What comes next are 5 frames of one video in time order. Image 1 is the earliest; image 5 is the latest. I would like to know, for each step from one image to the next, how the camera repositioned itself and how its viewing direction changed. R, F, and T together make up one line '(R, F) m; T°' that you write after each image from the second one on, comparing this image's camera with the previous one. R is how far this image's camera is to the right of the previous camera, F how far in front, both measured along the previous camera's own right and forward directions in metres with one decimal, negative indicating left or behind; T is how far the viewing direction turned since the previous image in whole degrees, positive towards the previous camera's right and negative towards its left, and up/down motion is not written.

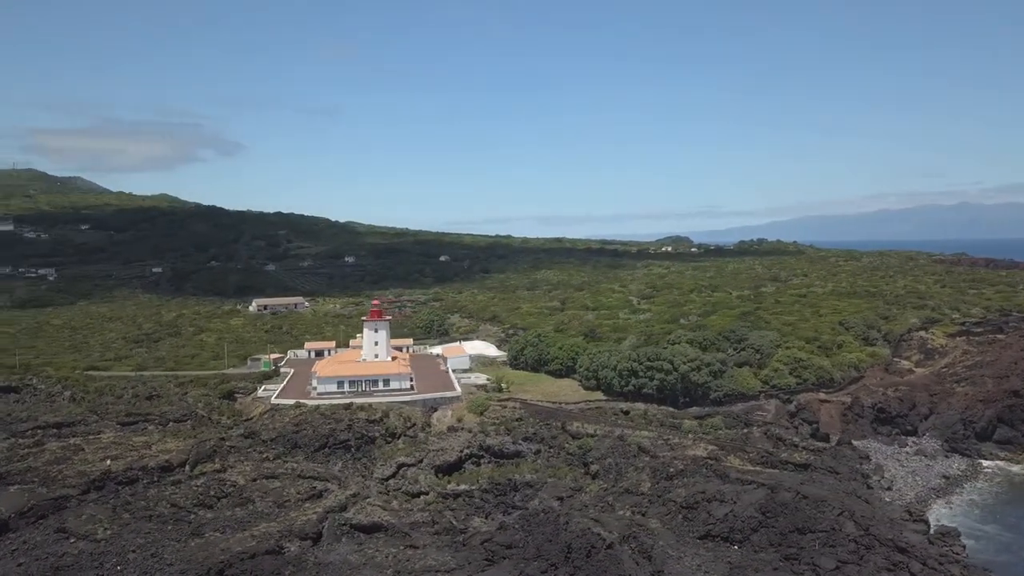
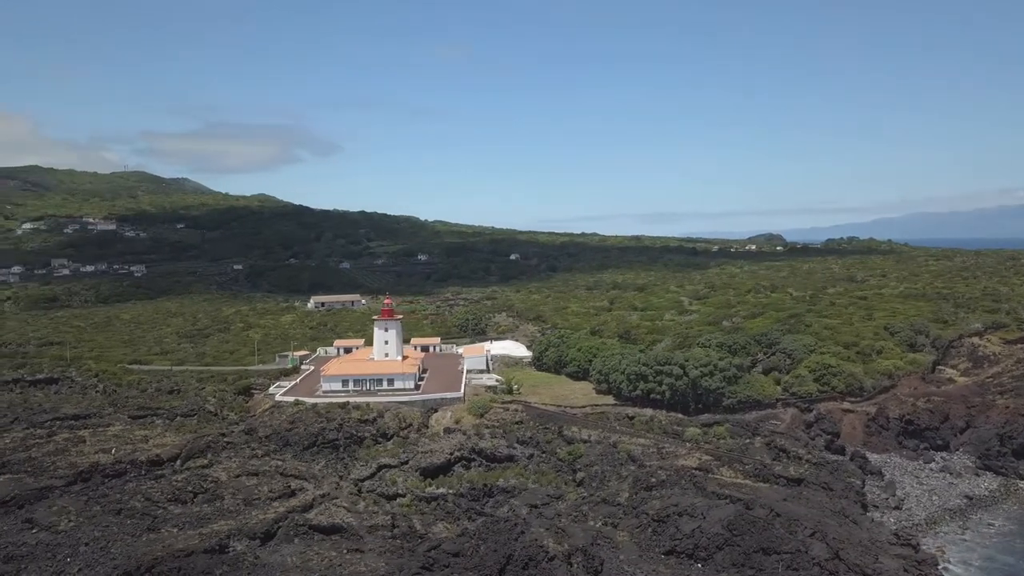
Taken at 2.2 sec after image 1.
(+4.8, +1.1) m; -6°
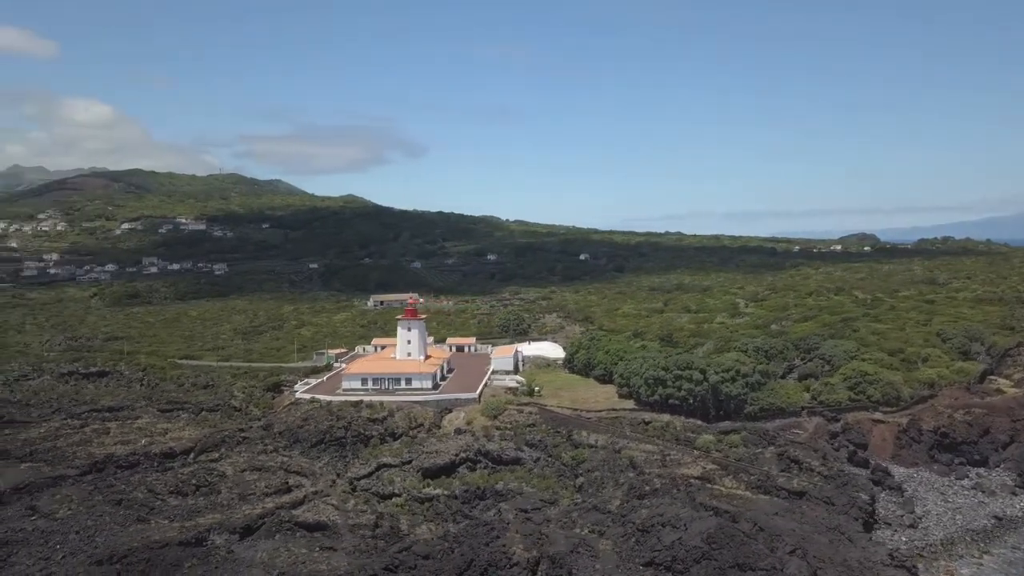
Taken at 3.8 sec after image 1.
(+3.8, +0.5) m; -6°
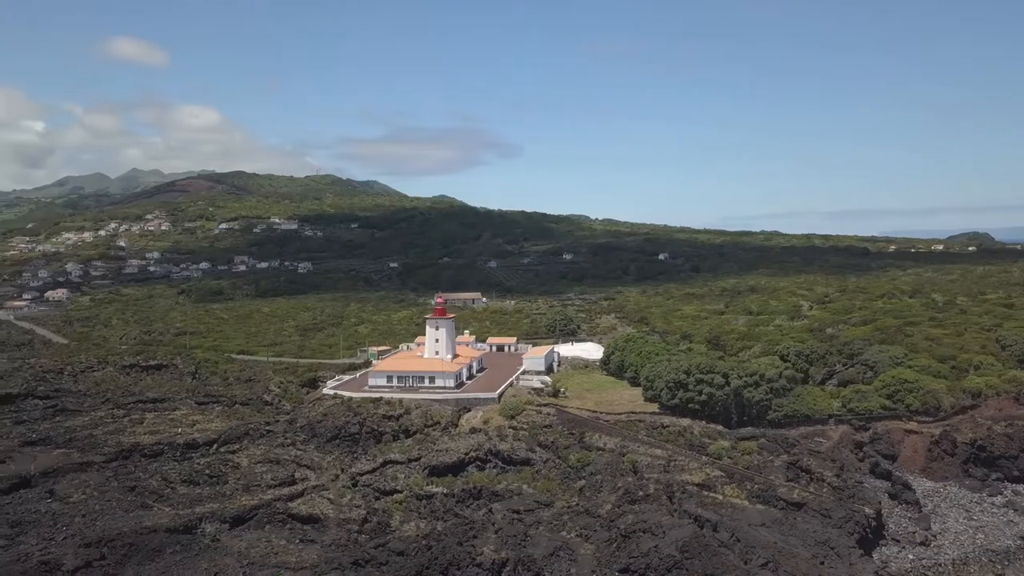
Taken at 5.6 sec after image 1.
(+4.0, +0.2) m; -6°
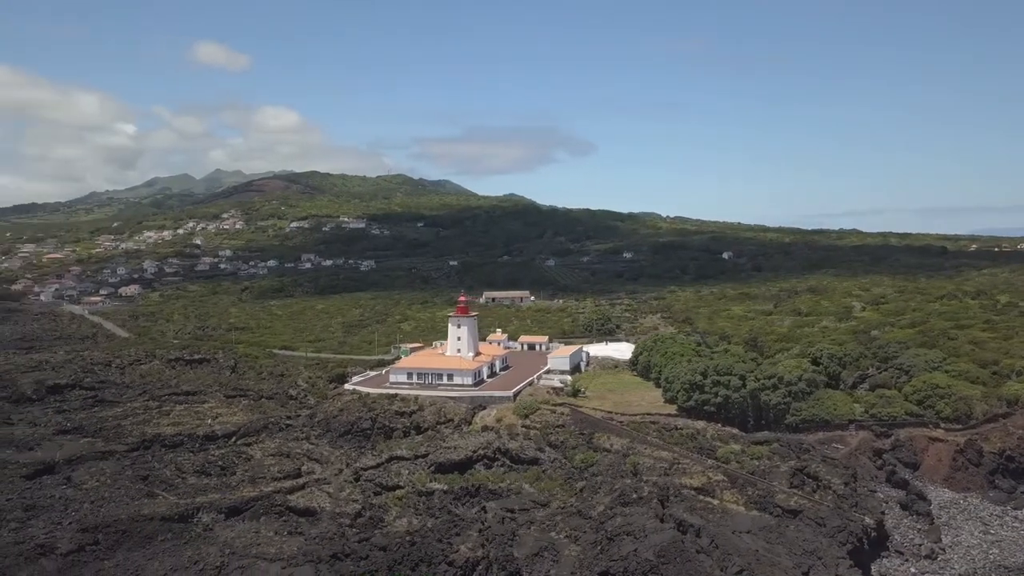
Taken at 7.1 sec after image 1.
(+3.1, +0.2) m; -5°
